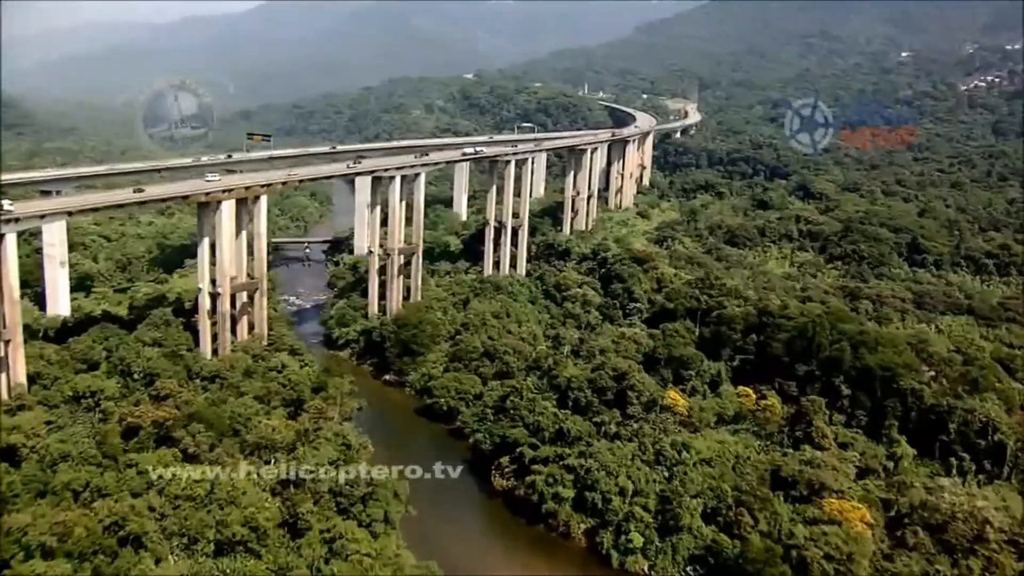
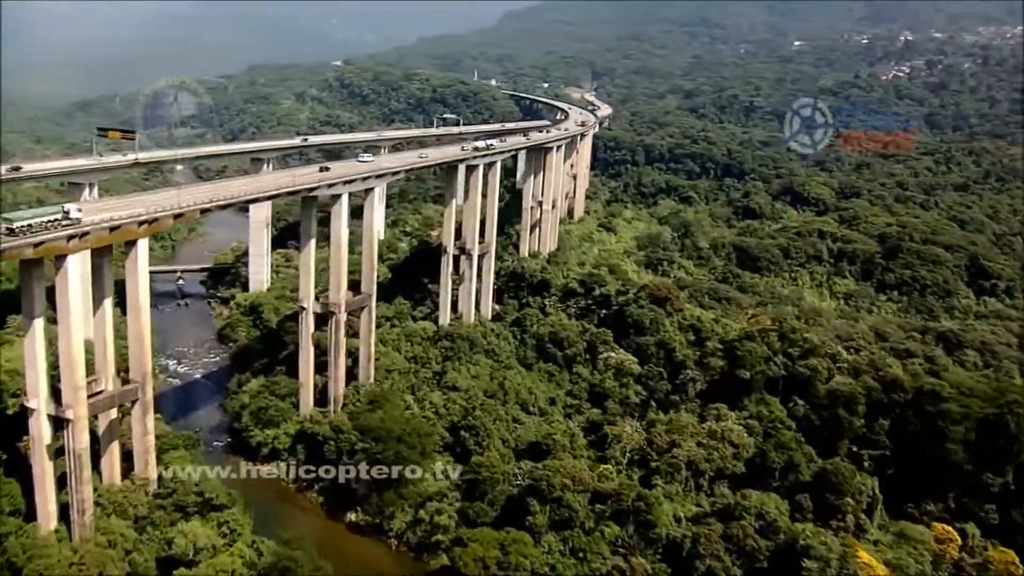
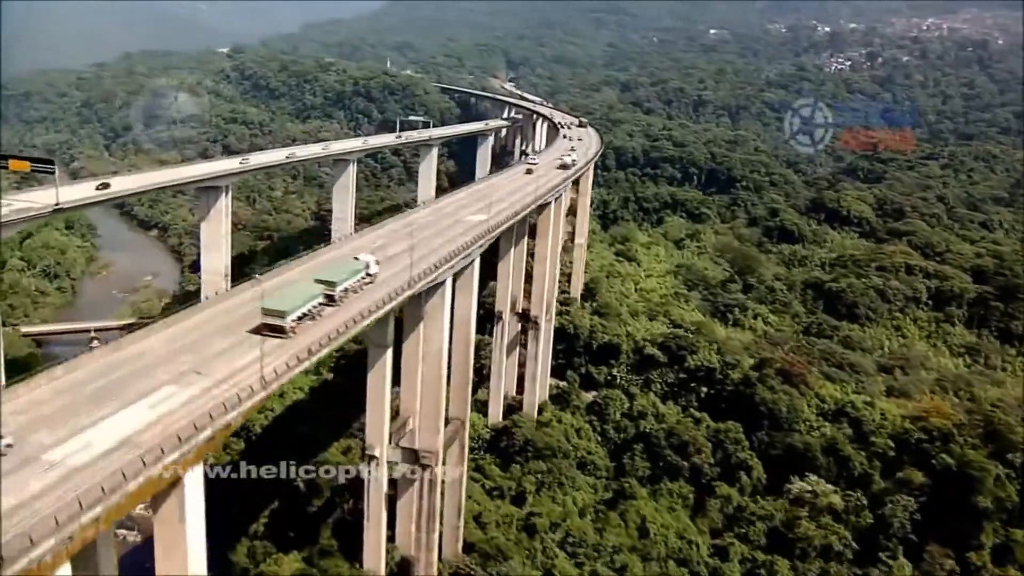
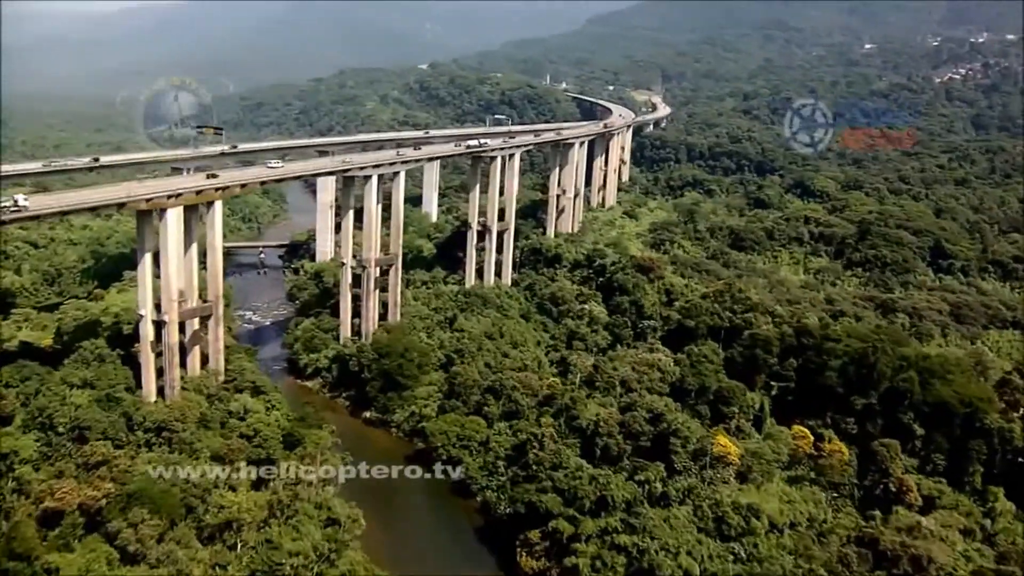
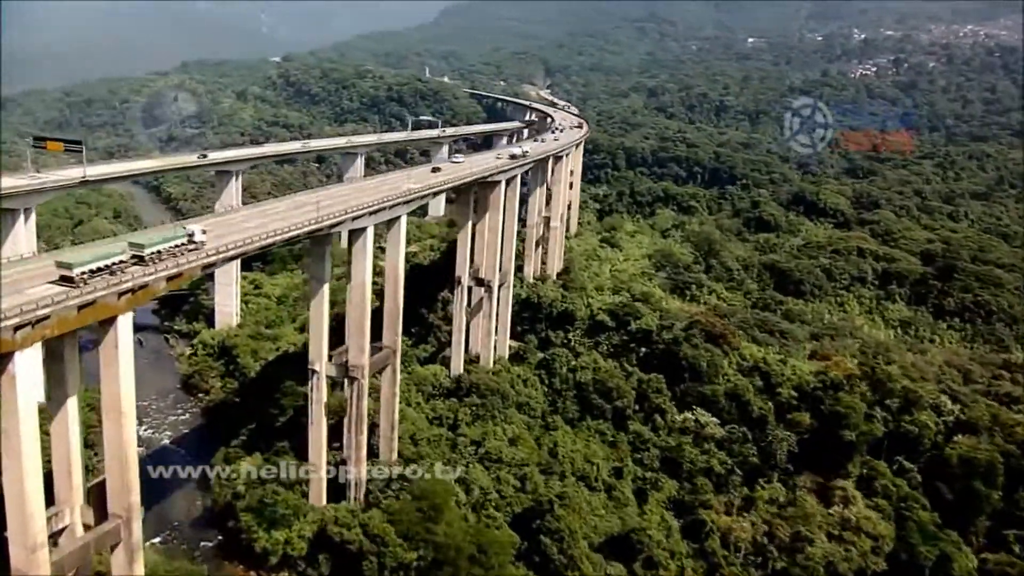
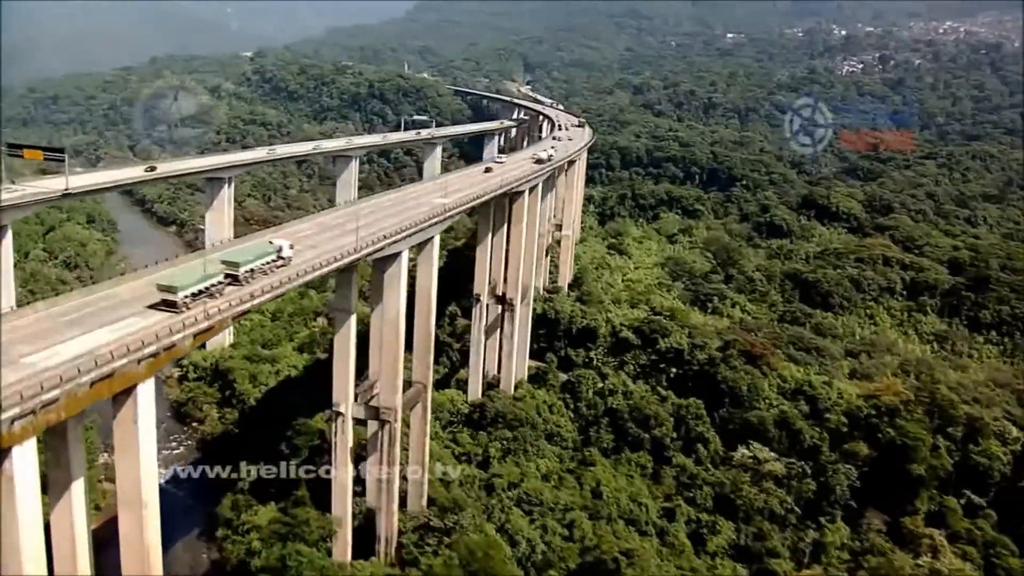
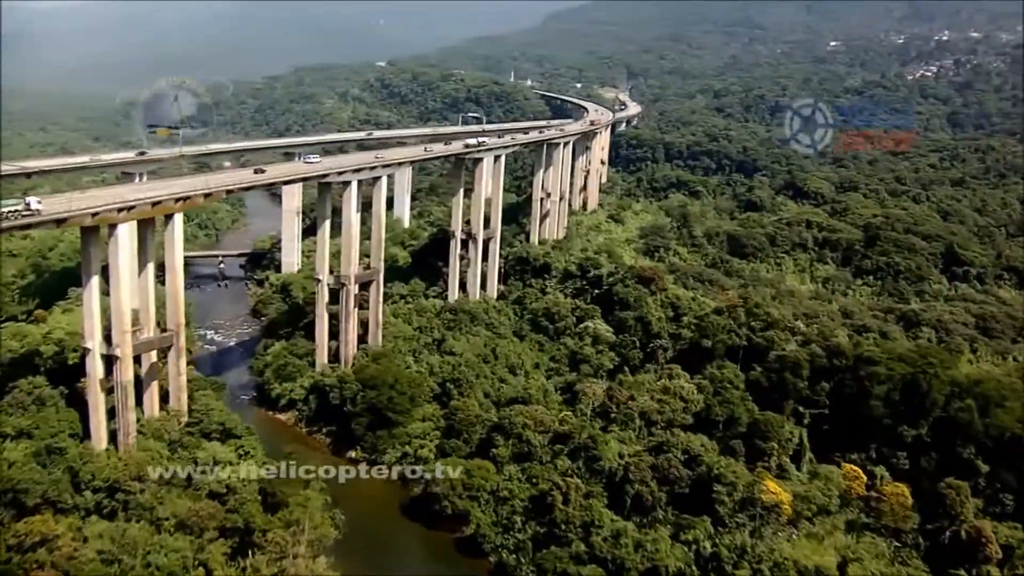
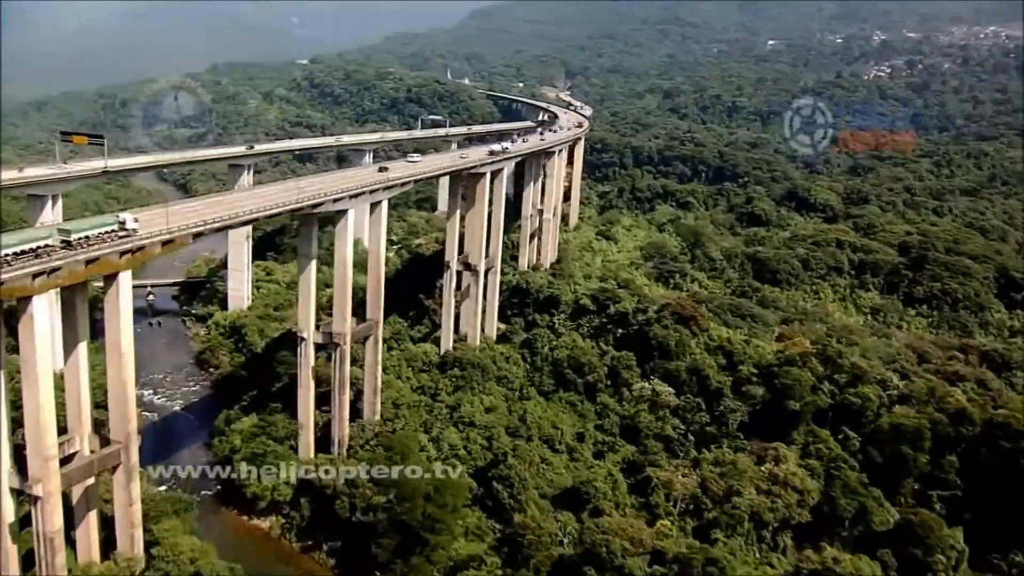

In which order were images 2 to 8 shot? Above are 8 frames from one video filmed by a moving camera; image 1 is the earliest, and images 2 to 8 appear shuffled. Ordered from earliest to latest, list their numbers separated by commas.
4, 7, 2, 8, 5, 6, 3
